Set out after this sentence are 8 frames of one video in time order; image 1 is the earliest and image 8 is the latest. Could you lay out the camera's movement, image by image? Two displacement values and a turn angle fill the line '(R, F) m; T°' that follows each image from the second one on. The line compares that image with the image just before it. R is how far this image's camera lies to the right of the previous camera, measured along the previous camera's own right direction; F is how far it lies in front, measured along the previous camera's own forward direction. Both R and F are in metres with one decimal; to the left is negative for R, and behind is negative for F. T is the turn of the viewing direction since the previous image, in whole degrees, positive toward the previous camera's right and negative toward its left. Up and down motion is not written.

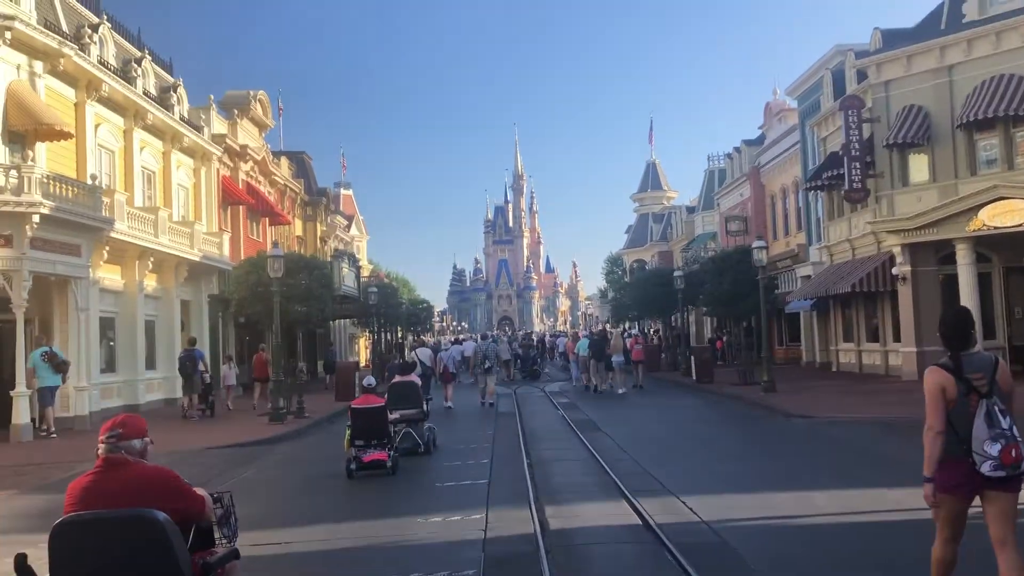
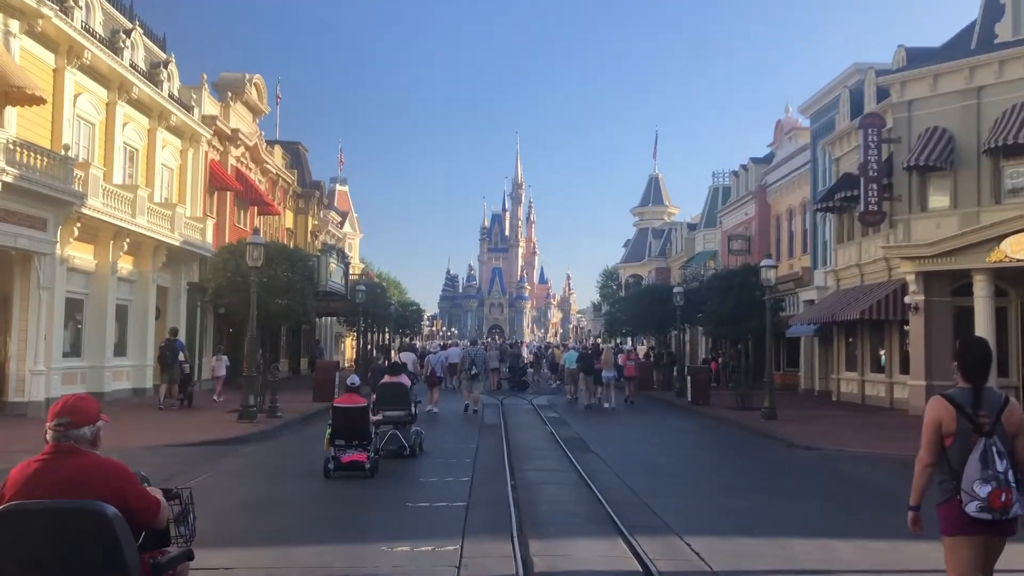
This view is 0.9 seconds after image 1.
(0.0, +1.2) m; 0°
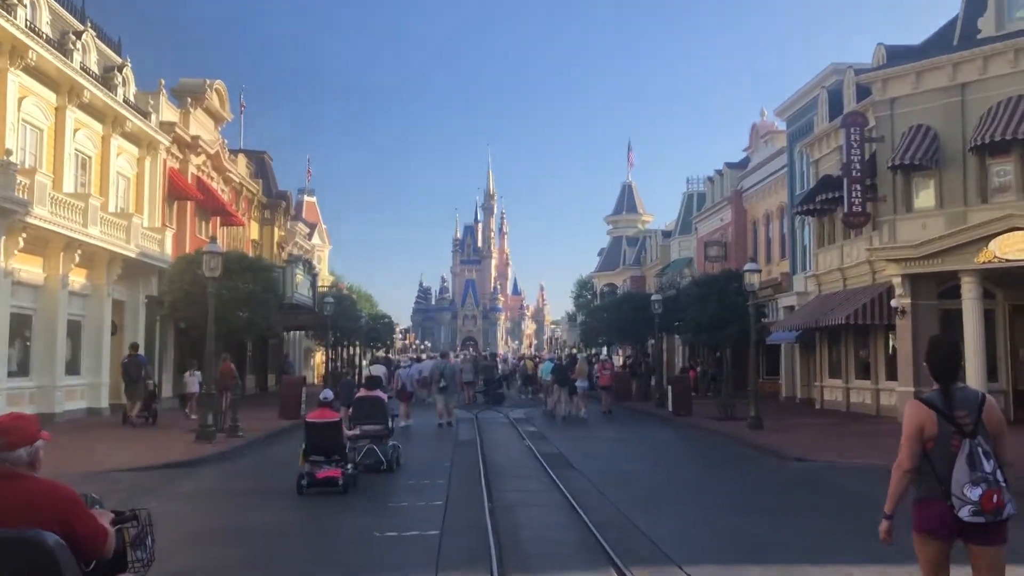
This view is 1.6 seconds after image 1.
(0.0, +1.0) m; +2°
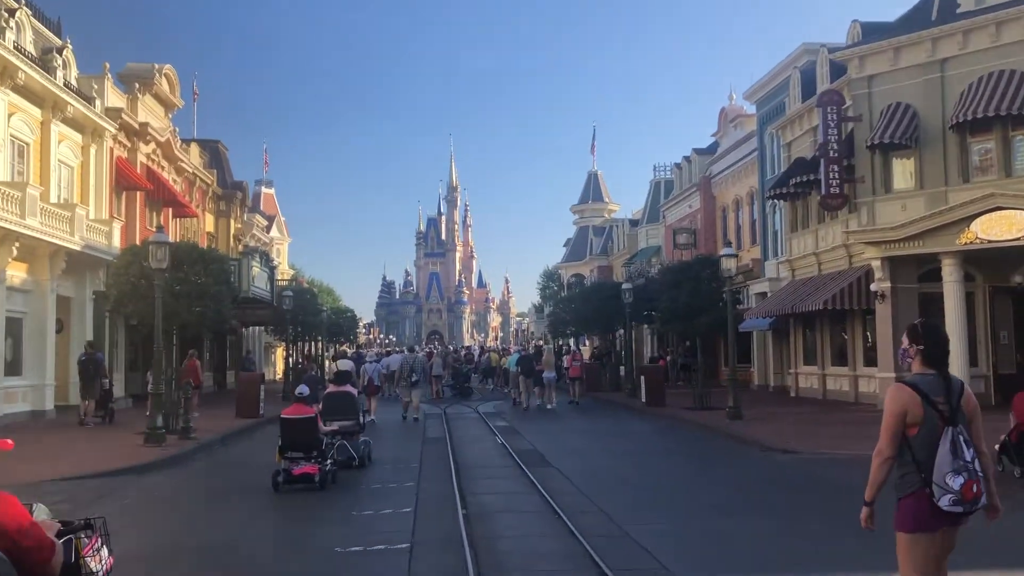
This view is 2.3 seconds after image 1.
(-0.1, +1.0) m; +2°
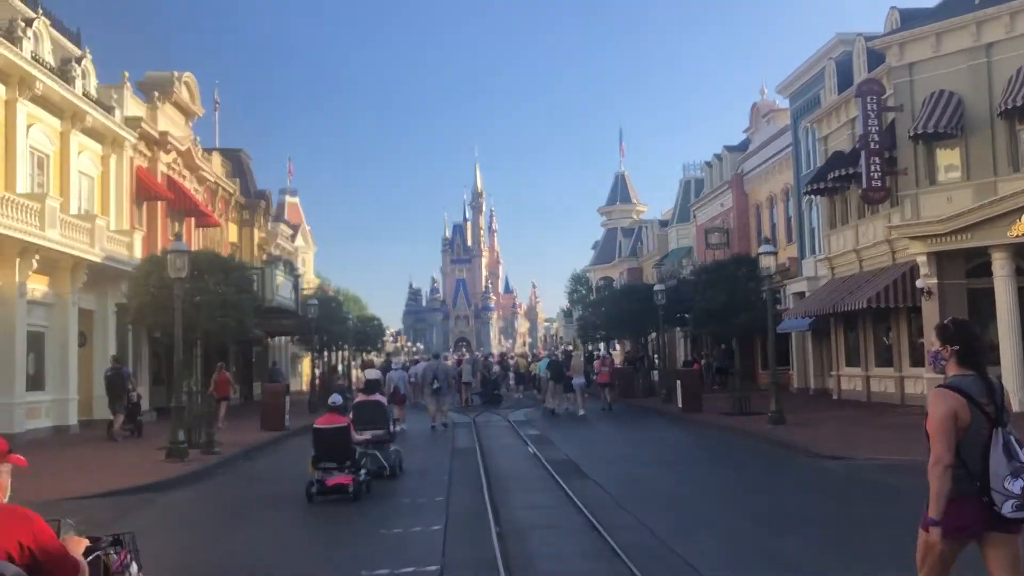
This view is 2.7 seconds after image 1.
(-0.1, +0.7) m; -2°
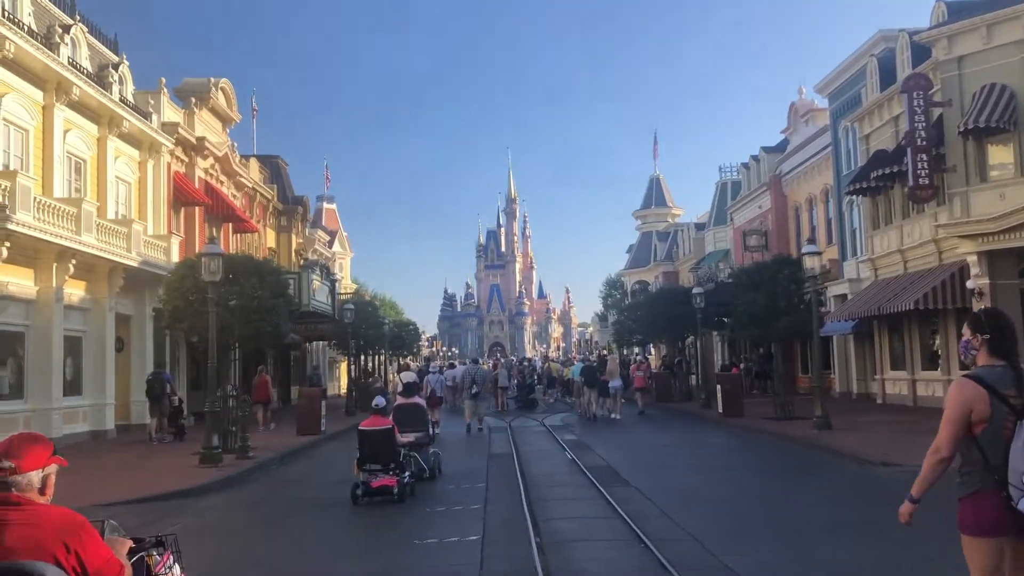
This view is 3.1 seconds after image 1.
(-0.1, +0.3) m; -2°
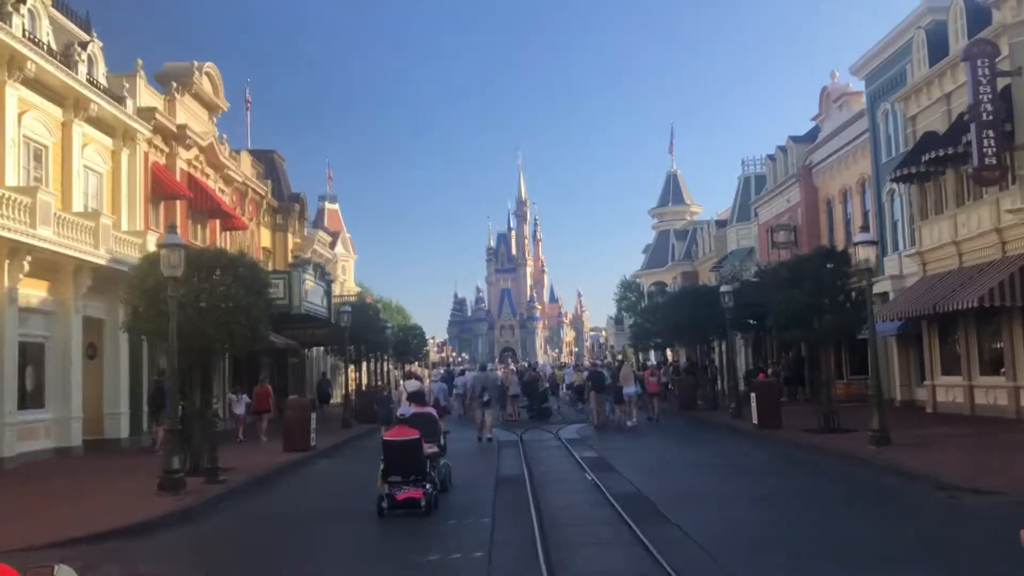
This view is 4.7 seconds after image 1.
(0.0, +2.4) m; -1°
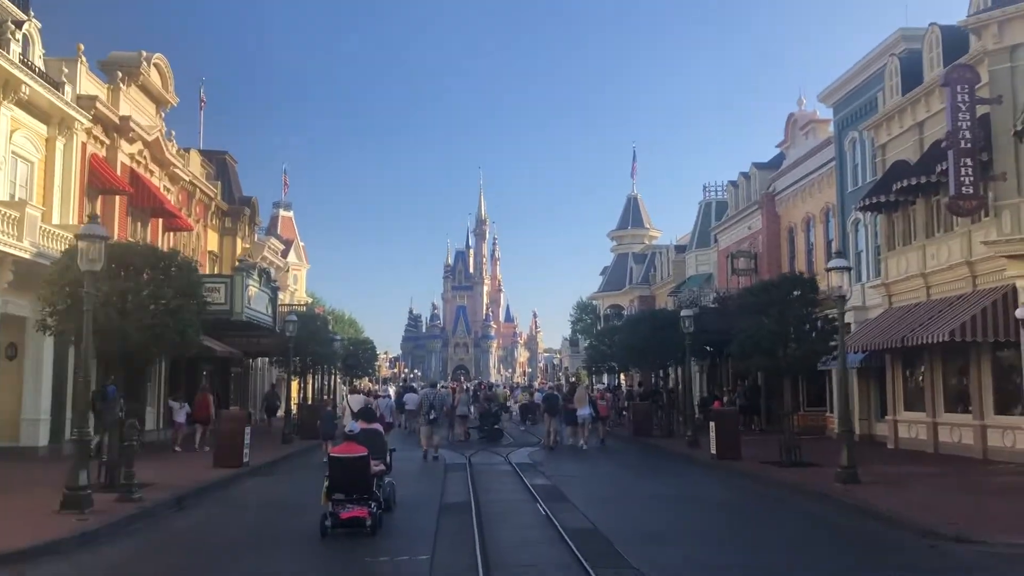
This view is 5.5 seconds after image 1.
(0.0, +1.1) m; +3°
